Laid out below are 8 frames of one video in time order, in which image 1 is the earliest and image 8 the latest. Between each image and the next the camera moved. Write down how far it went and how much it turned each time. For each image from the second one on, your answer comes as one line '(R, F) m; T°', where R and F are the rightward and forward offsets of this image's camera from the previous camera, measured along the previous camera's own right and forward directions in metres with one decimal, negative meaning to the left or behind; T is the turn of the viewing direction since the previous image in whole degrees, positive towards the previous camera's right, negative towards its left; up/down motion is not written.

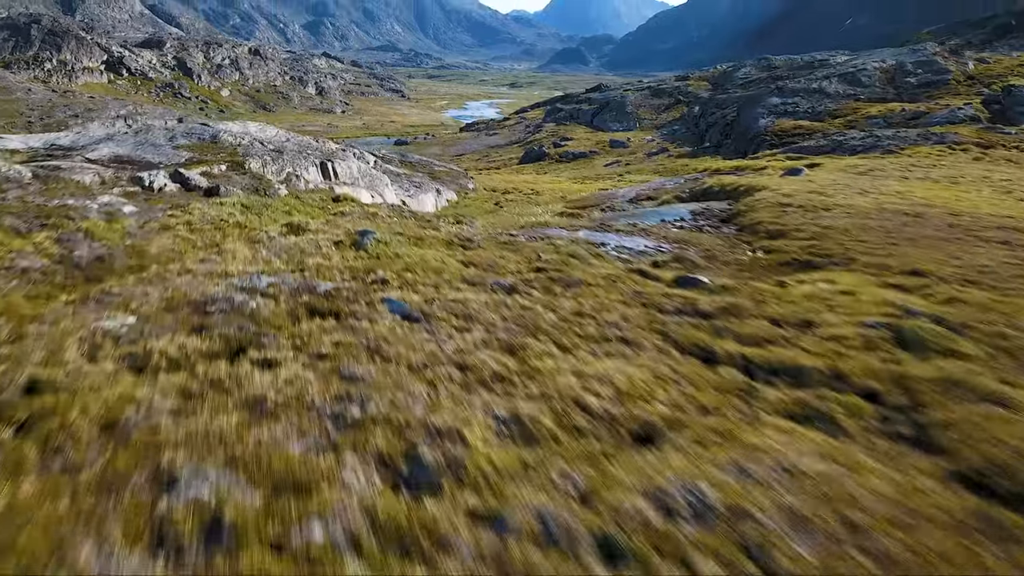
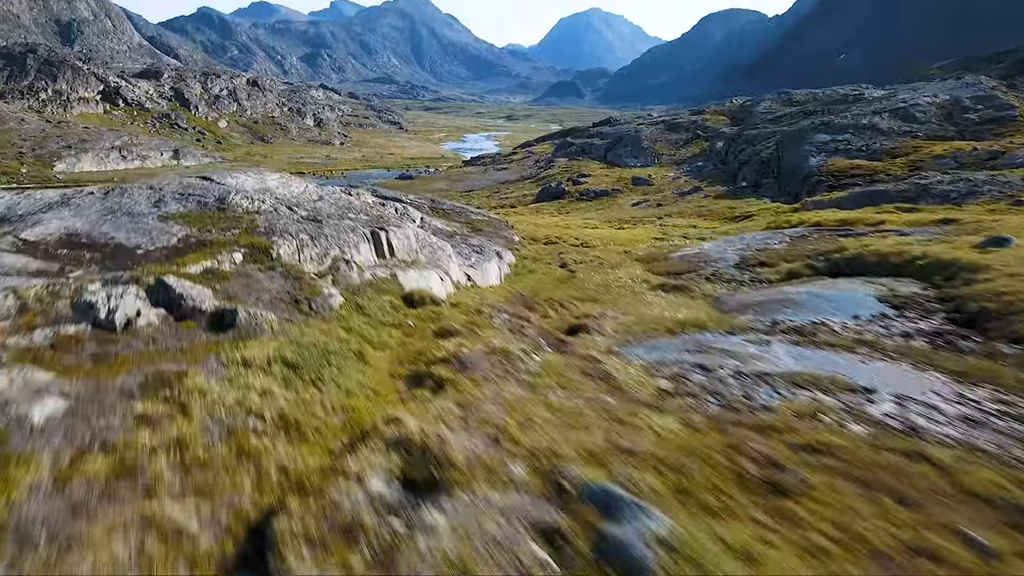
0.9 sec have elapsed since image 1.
(-2.1, +5.1) m; 0°
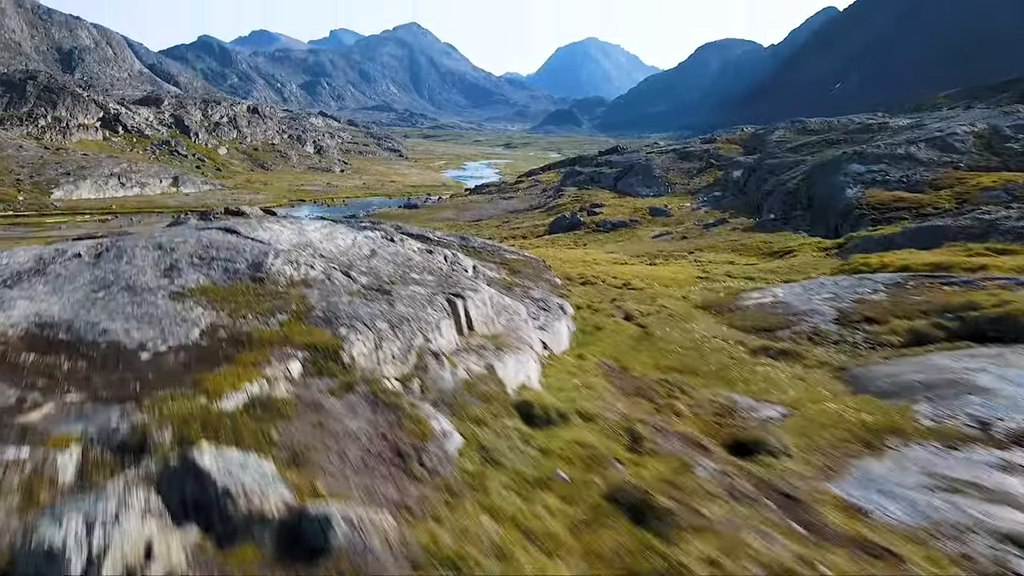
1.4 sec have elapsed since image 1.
(-1.4, +2.9) m; 0°
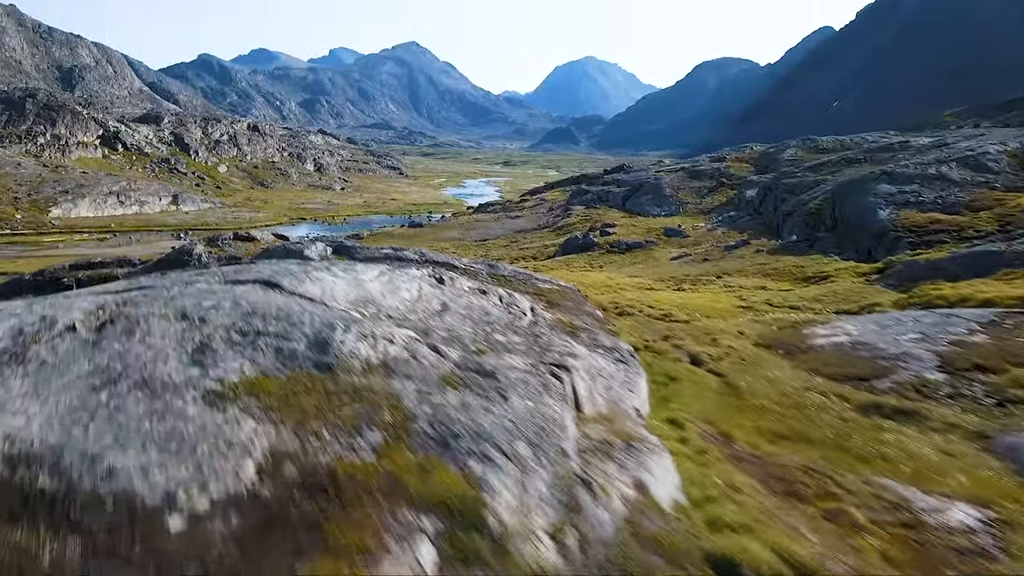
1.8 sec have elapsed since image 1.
(-1.2, +2.2) m; 0°
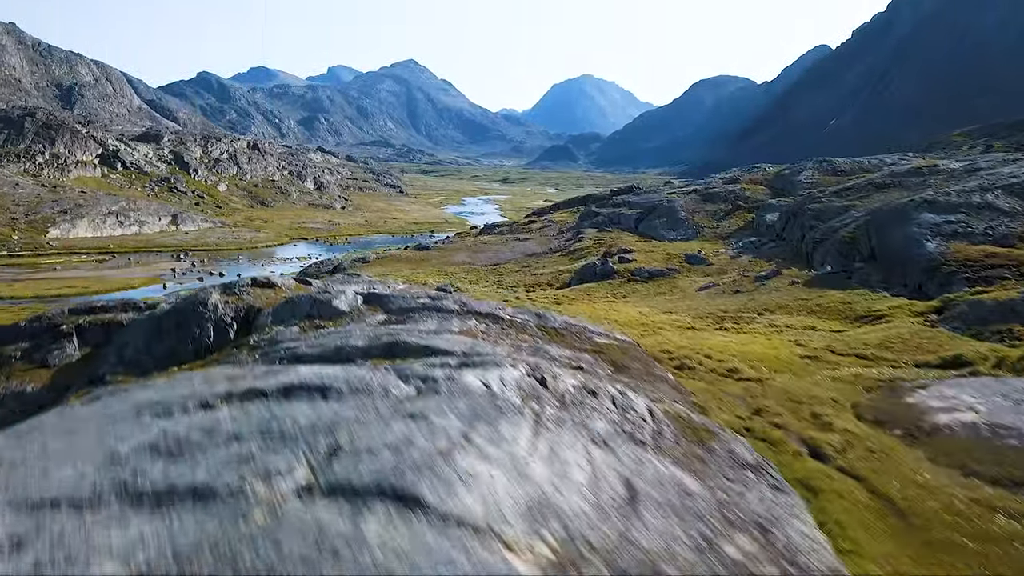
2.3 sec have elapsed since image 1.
(-1.6, +2.7) m; 0°
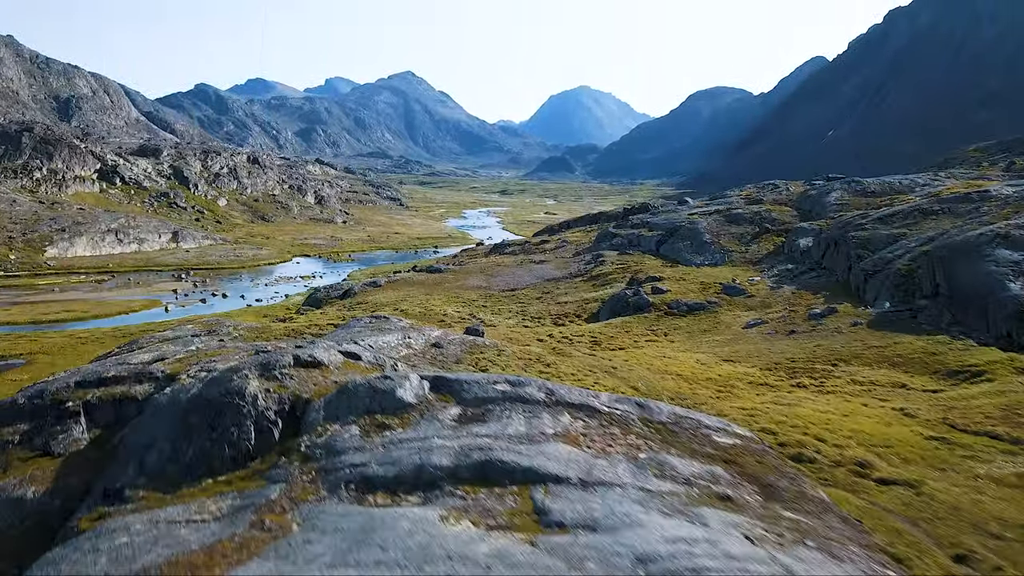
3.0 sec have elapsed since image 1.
(-2.5, +3.9) m; 0°
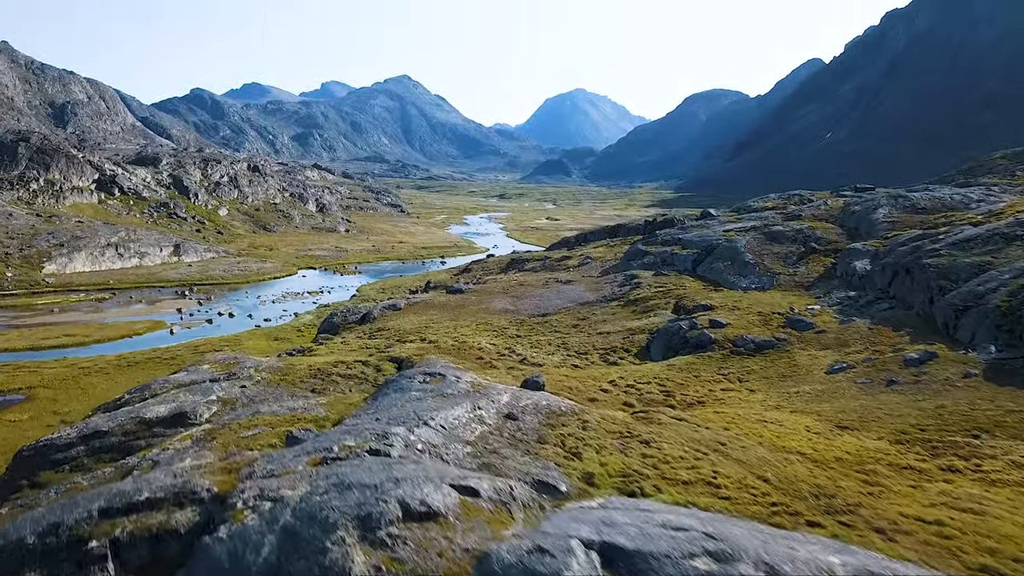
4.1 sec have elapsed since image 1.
(-3.7, +5.5) m; 0°
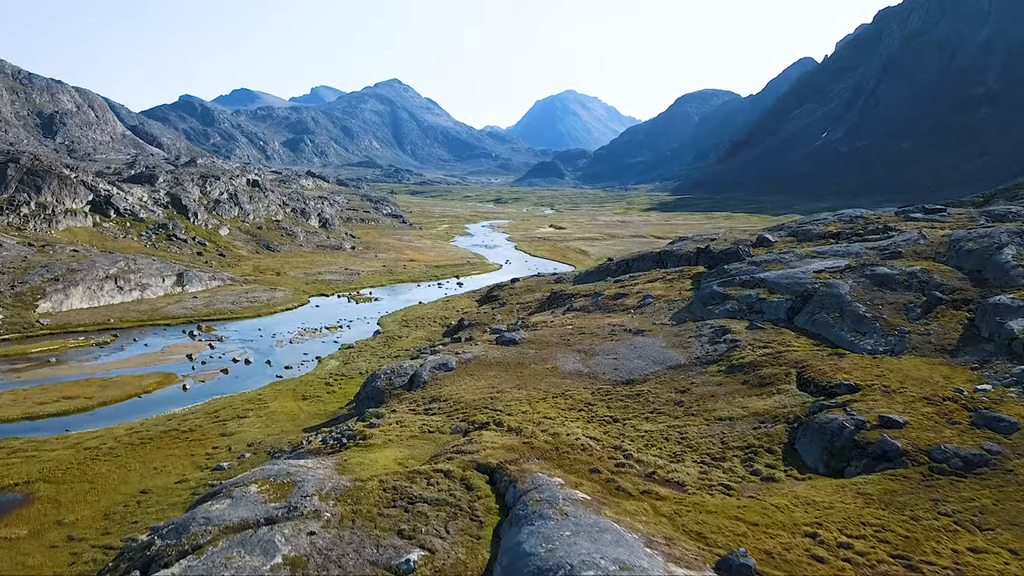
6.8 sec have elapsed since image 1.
(-7.9, +12.3) m; +1°
